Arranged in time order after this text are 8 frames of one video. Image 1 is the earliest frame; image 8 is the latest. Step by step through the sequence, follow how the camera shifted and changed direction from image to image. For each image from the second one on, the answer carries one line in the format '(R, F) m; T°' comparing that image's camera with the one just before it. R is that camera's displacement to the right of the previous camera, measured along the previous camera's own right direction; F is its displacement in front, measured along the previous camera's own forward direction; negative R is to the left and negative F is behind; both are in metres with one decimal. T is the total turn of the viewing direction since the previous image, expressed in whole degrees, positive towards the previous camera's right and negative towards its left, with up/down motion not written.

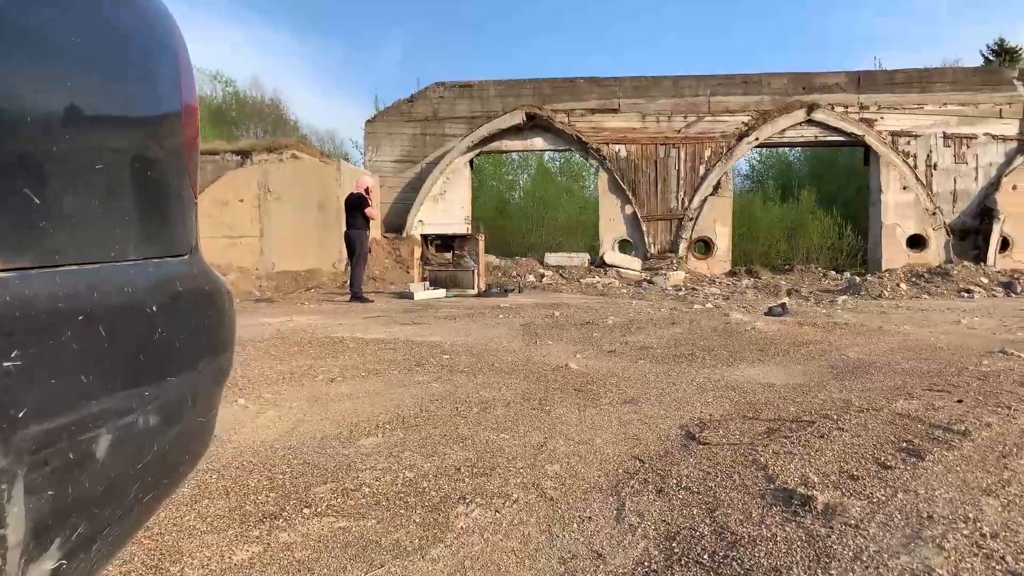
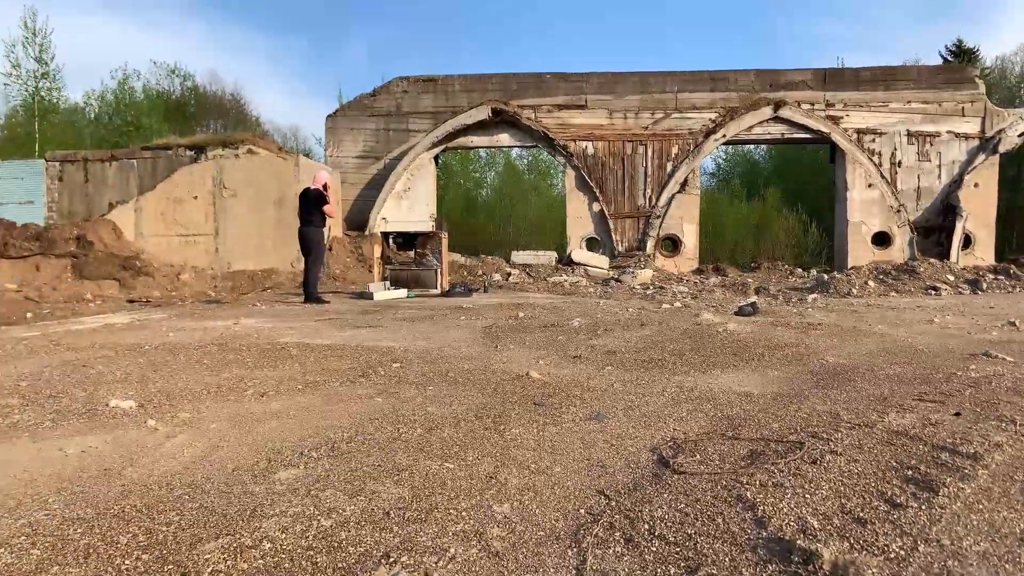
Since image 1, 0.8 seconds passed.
(+0.1, +0.3) m; +2°
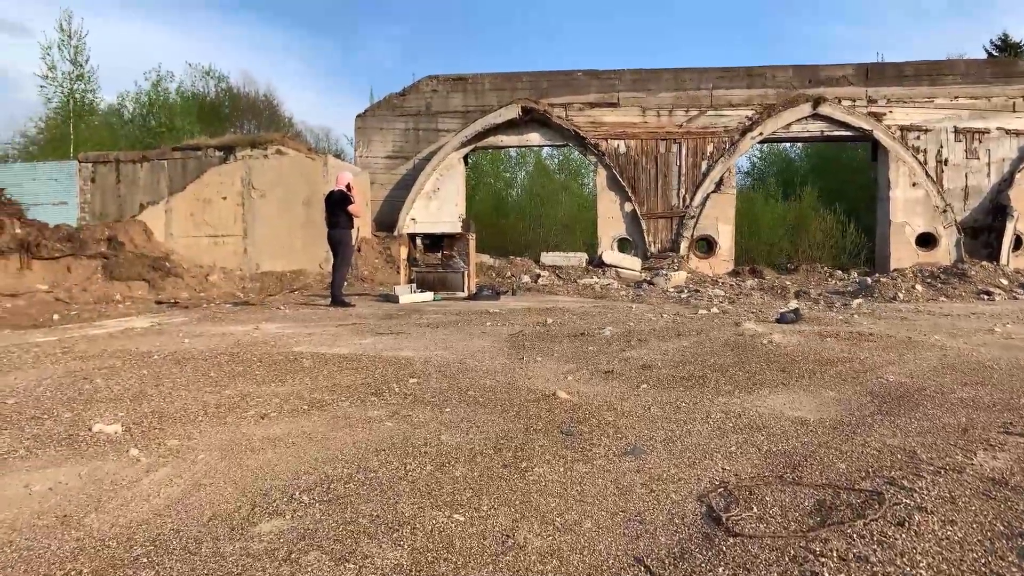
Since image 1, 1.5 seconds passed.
(0.0, +0.3) m; -2°
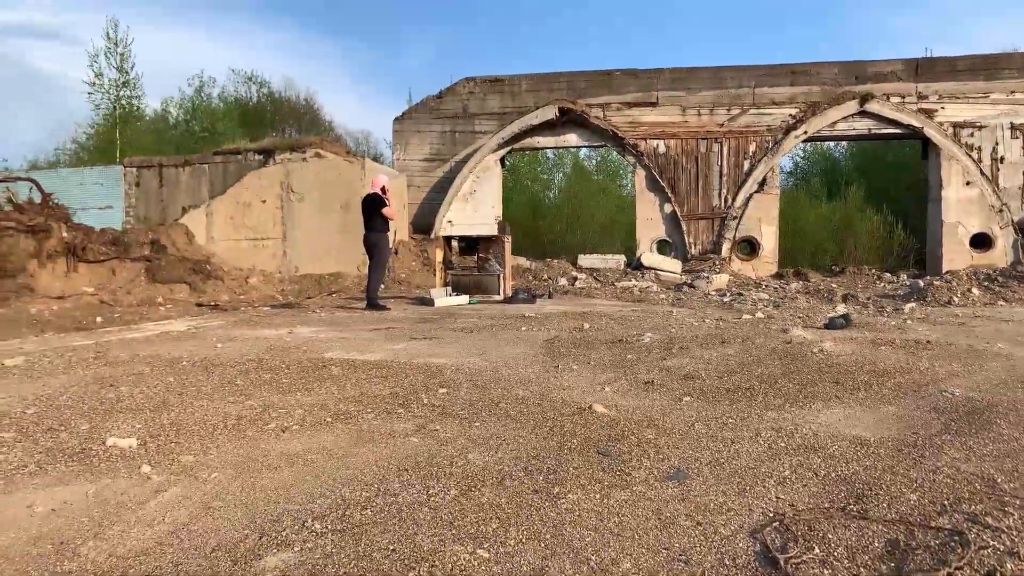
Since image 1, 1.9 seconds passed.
(0.0, +0.2) m; -3°
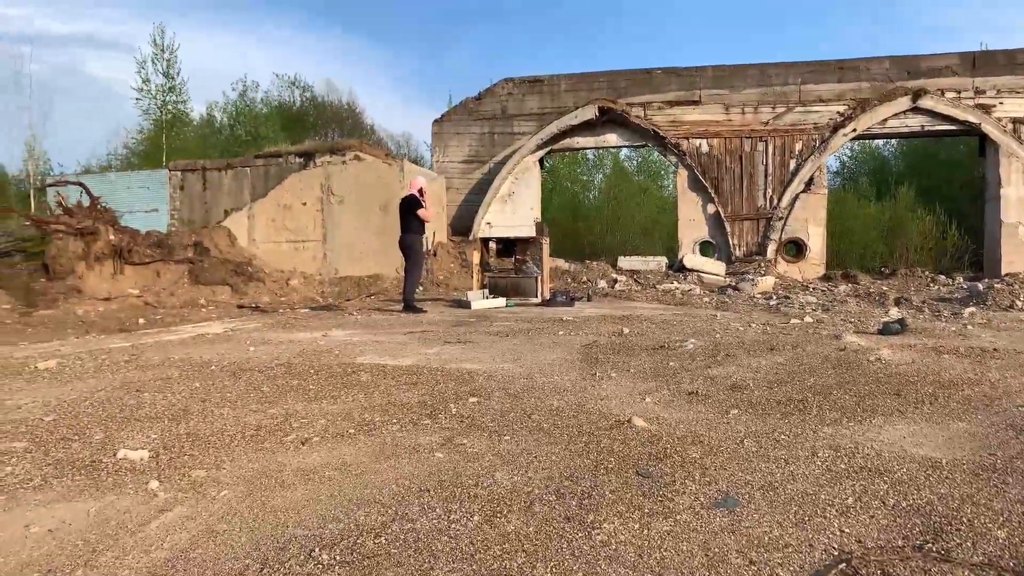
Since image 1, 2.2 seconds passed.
(0.0, +0.2) m; -3°
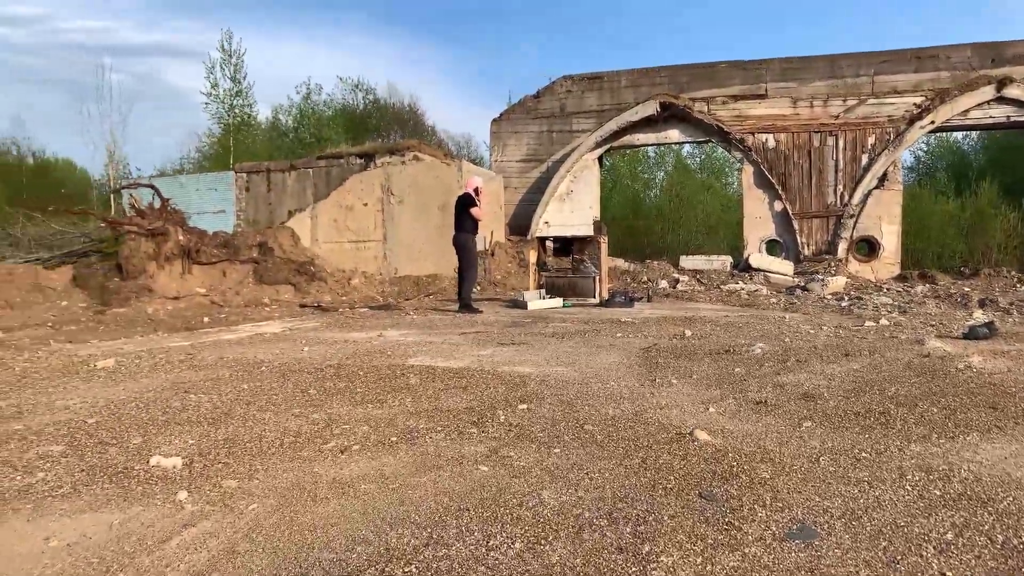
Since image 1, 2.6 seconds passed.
(0.0, +0.2) m; -5°
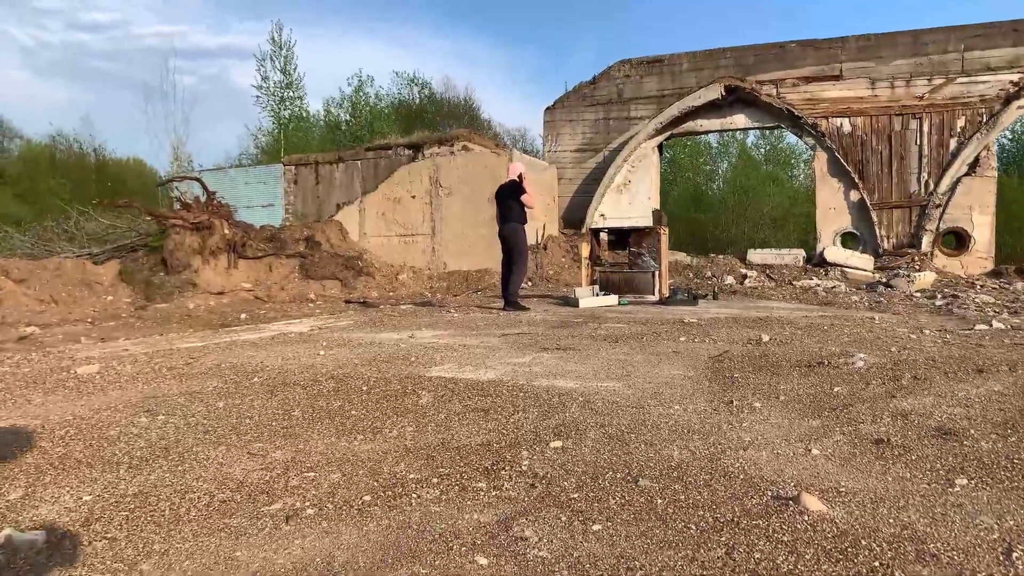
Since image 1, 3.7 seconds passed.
(+0.1, +0.7) m; -5°
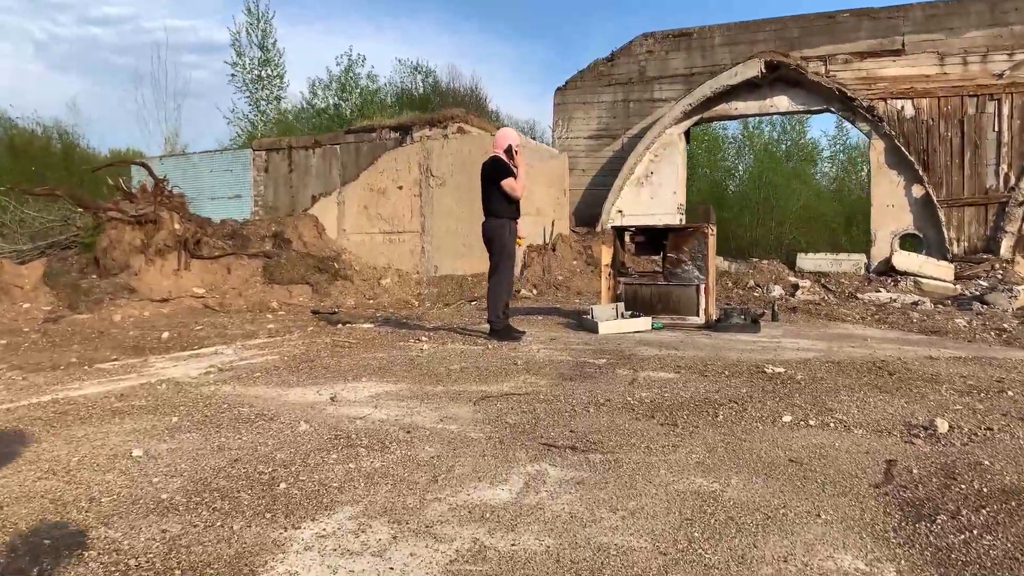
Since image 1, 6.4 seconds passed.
(+0.1, +2.0) m; -1°
